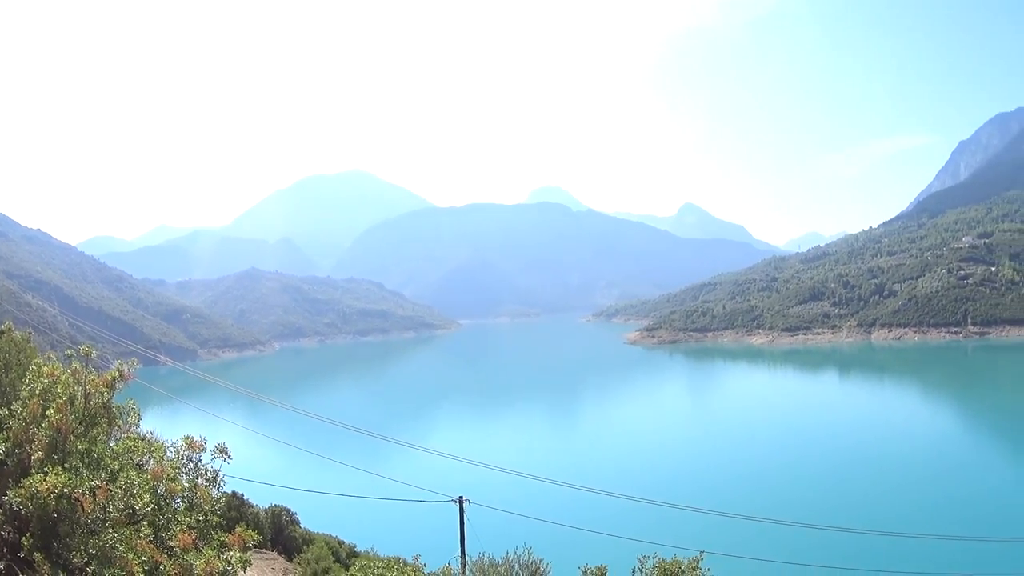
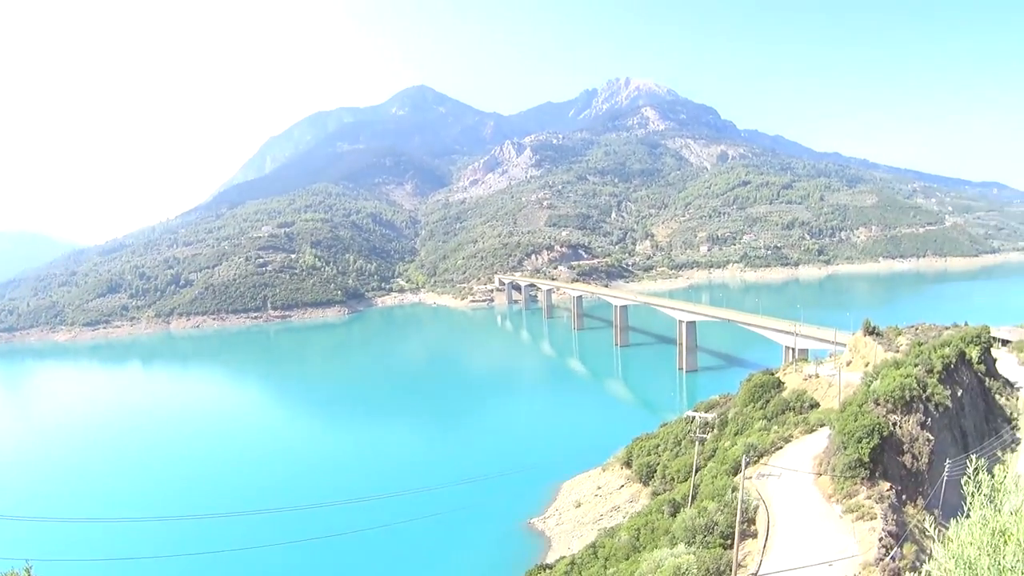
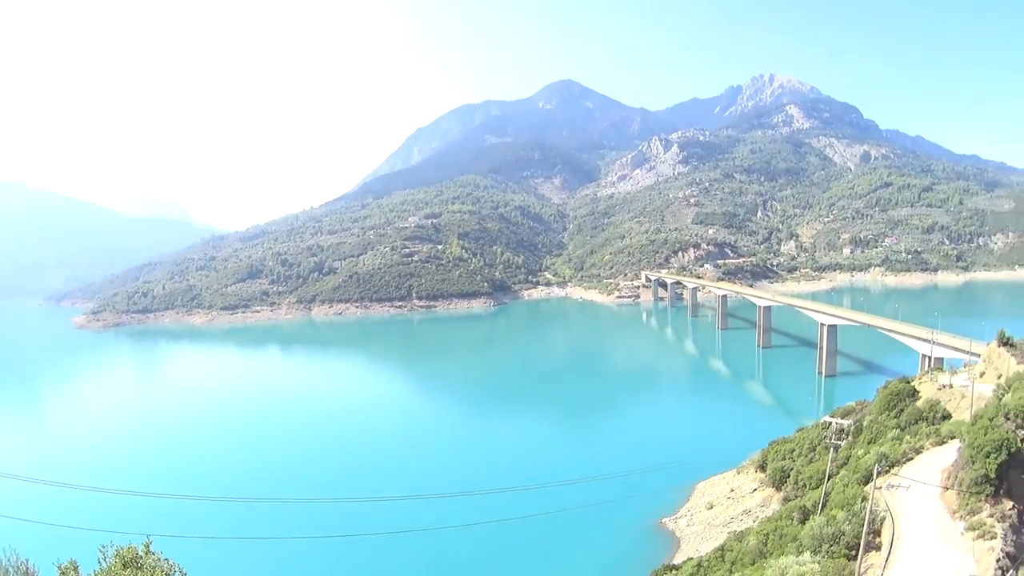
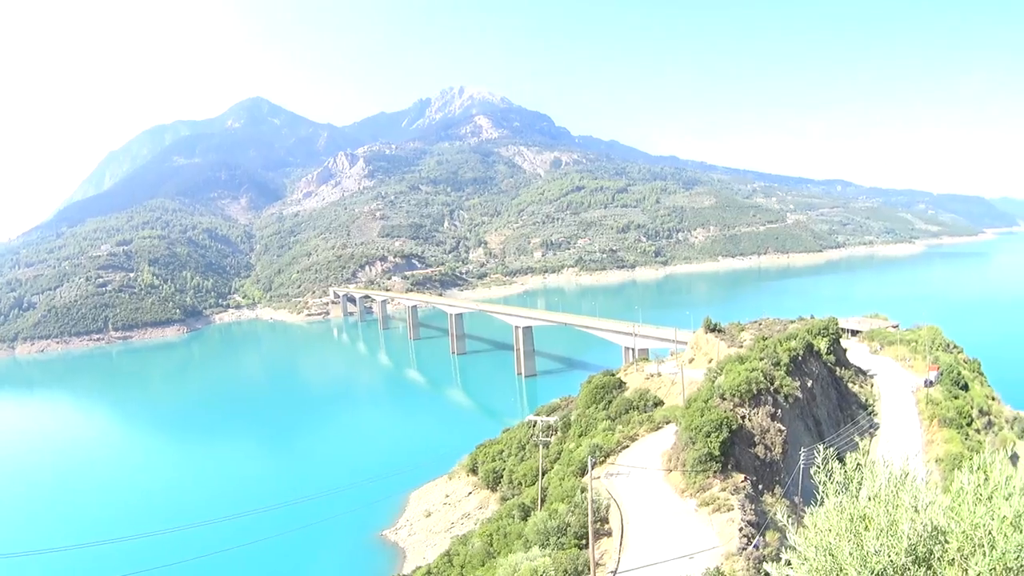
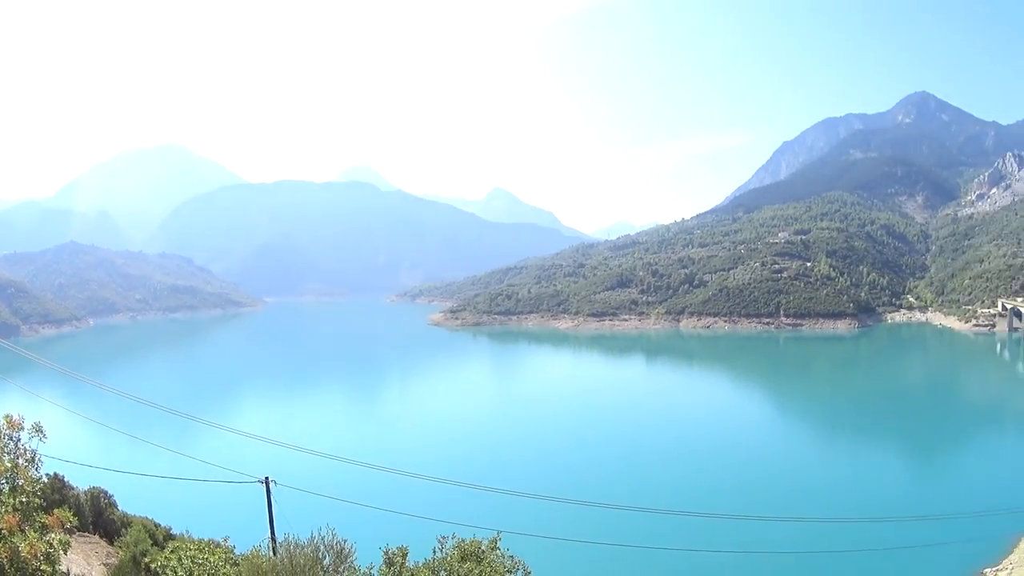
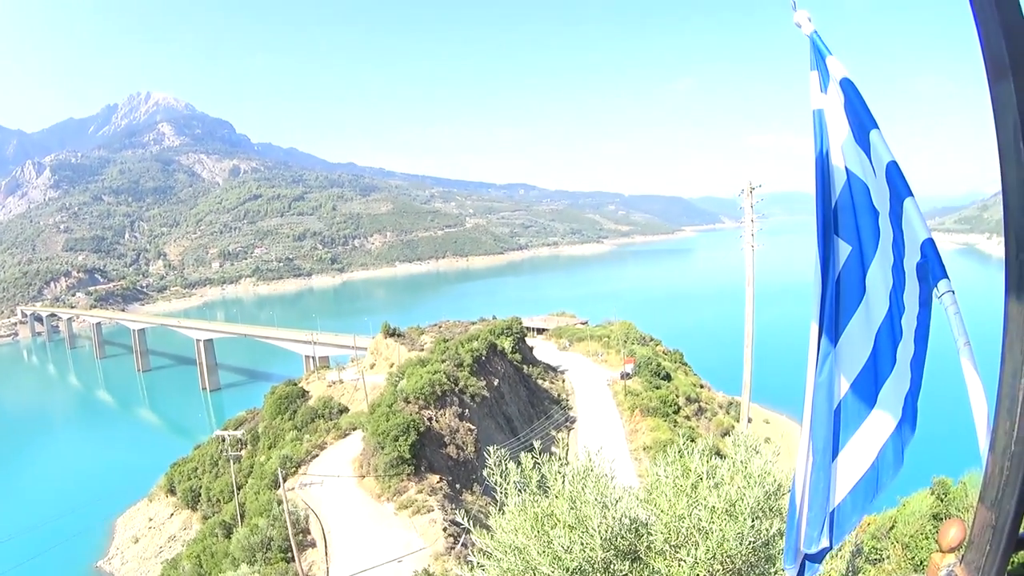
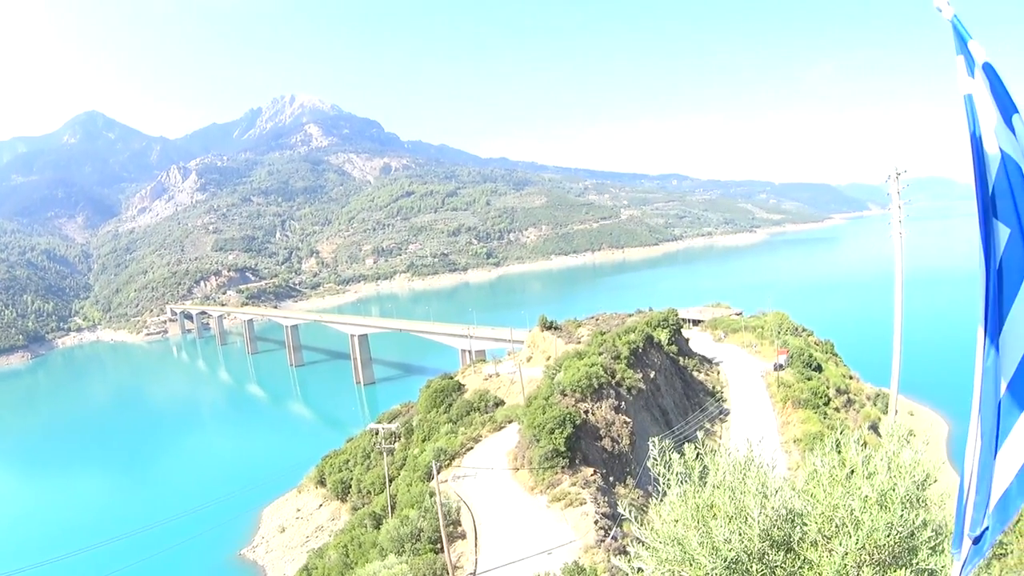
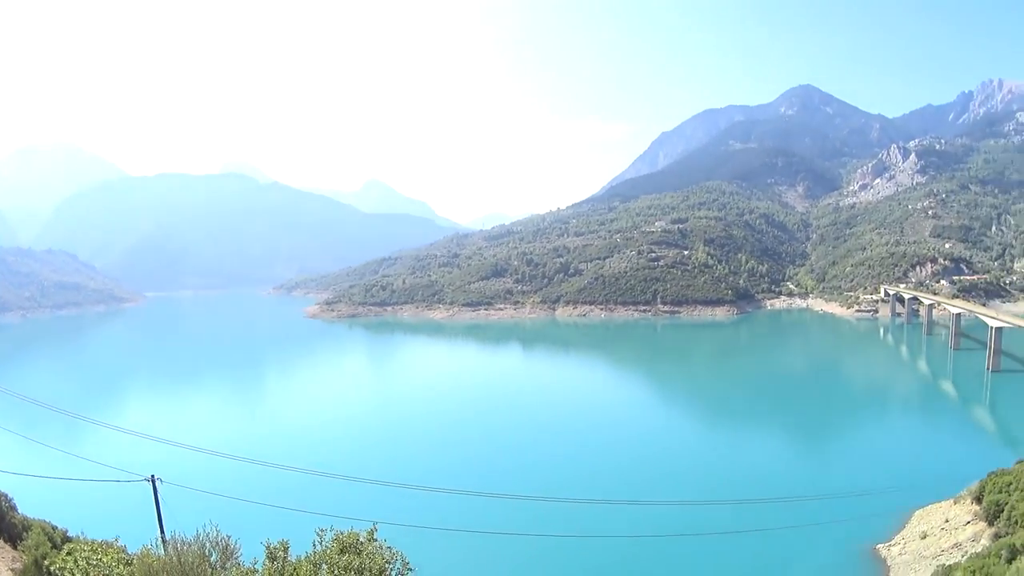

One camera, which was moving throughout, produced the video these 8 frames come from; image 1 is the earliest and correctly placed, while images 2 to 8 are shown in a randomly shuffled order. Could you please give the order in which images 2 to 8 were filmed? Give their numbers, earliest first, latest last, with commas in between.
5, 8, 3, 2, 4, 7, 6
